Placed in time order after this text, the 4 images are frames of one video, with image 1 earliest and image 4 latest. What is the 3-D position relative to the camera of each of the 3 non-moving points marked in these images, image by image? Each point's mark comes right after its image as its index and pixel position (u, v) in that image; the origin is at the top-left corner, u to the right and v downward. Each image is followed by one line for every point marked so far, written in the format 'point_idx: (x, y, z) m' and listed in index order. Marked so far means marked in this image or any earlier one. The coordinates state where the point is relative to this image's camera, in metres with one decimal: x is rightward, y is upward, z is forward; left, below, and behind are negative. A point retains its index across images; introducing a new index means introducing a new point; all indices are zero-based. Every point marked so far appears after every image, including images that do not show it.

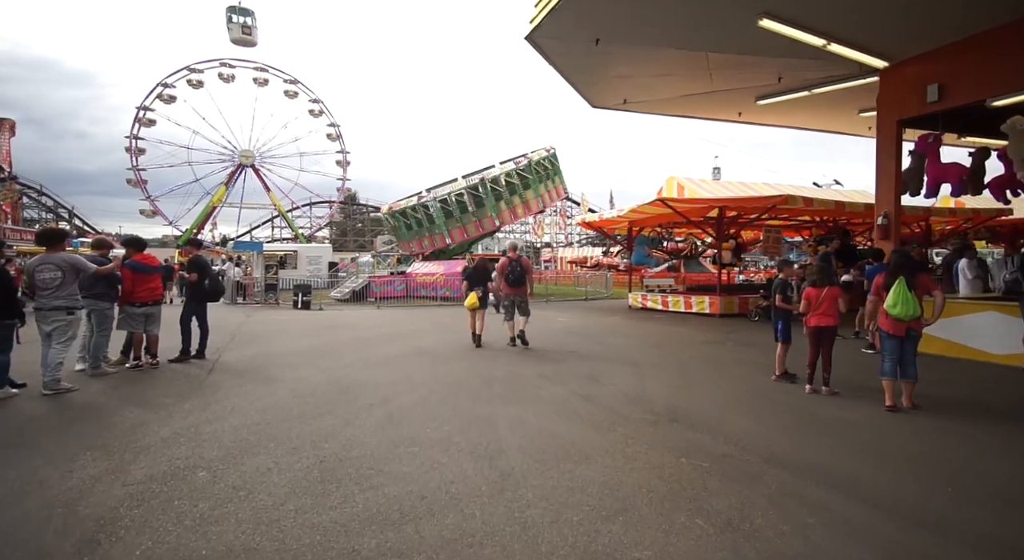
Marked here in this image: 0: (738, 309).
0: (+6.3, -0.8, +14.0) m
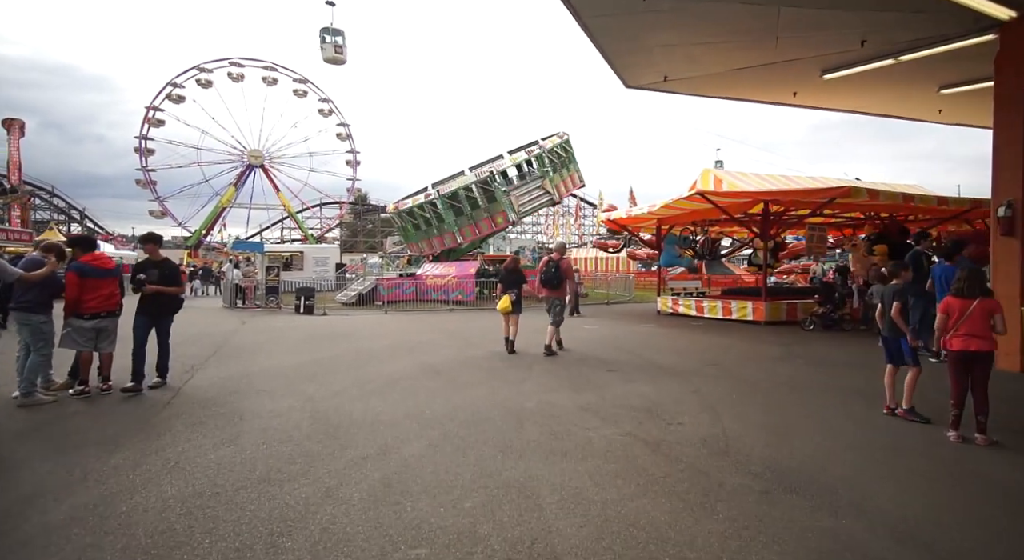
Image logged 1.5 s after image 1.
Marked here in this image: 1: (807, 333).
0: (+6.8, -0.9, +12.5) m
1: (+6.4, -1.2, +10.9) m
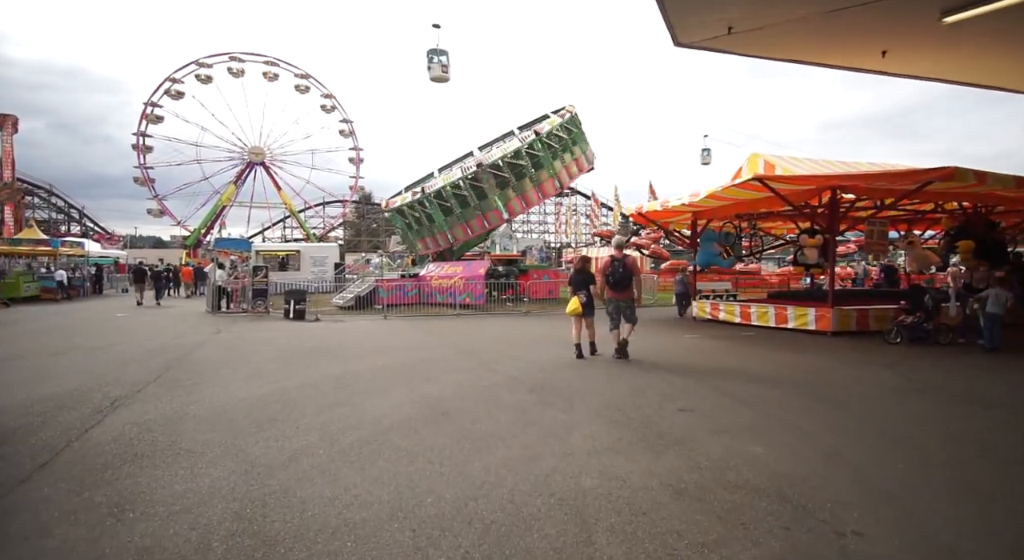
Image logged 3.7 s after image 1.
0: (+7.2, -0.9, +10.5) m
1: (+6.8, -1.2, +9.0) m
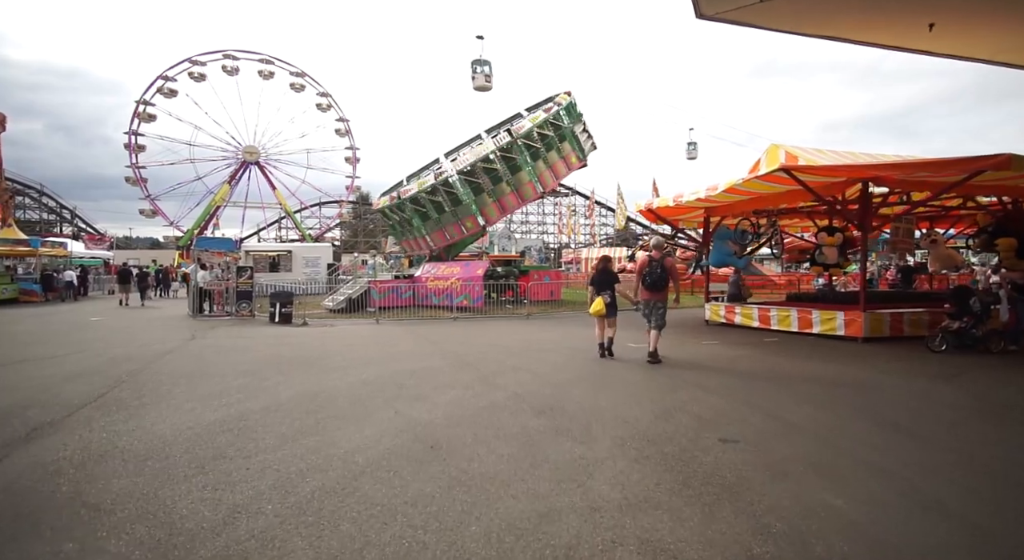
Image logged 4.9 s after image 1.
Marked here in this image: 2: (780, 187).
0: (+7.3, -1.0, +9.6) m
1: (+6.9, -1.2, +8.0) m
2: (+5.6, +1.9, +10.5) m
